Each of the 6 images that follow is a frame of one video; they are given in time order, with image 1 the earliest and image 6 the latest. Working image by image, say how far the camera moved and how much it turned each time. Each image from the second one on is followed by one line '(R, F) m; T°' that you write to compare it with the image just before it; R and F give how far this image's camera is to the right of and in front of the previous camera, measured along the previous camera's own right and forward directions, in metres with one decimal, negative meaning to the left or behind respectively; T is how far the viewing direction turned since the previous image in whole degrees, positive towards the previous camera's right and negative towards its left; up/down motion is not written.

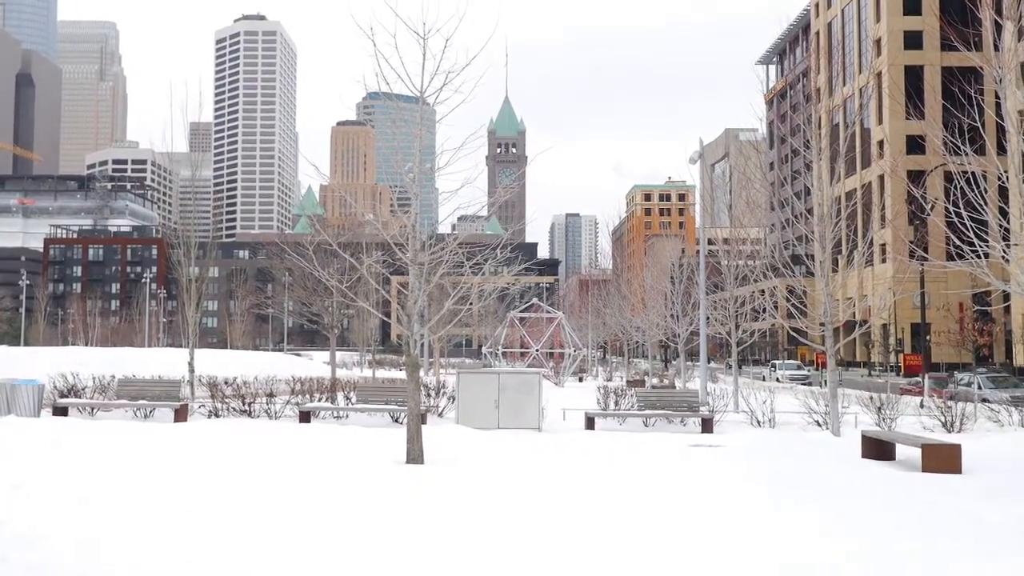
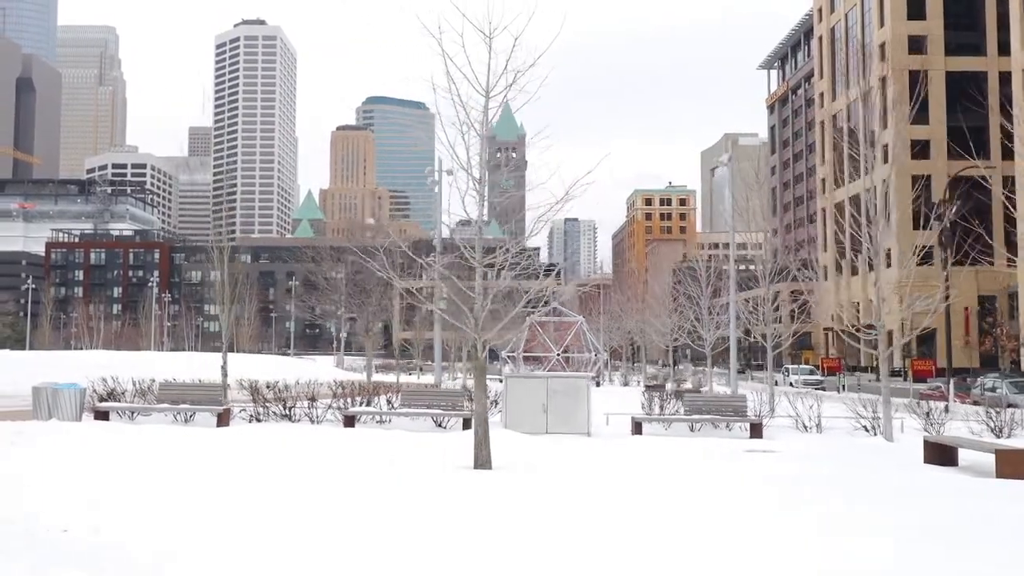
(-0.8, +0.1) m; 0°
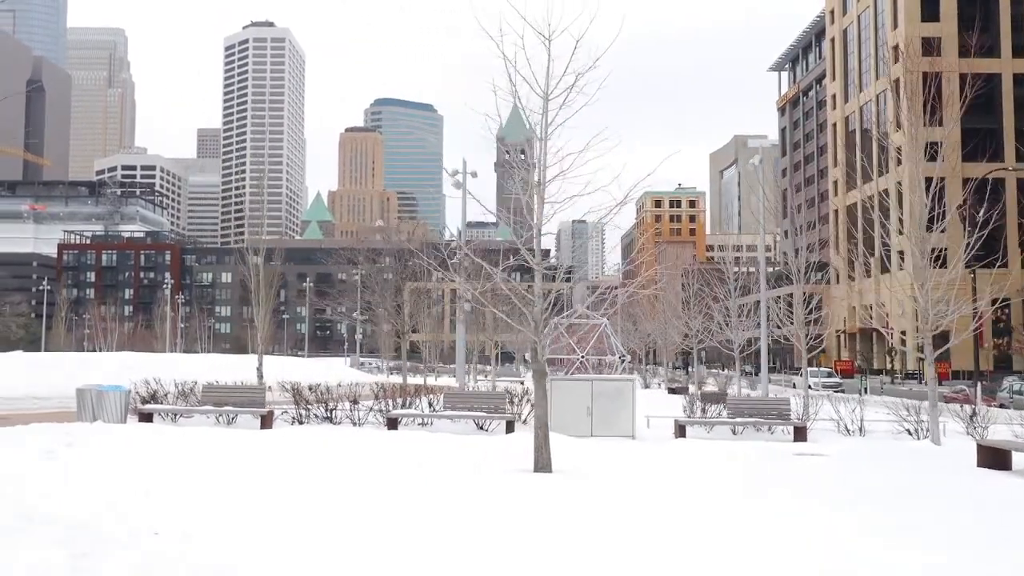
(-0.6, 0.0) m; 0°
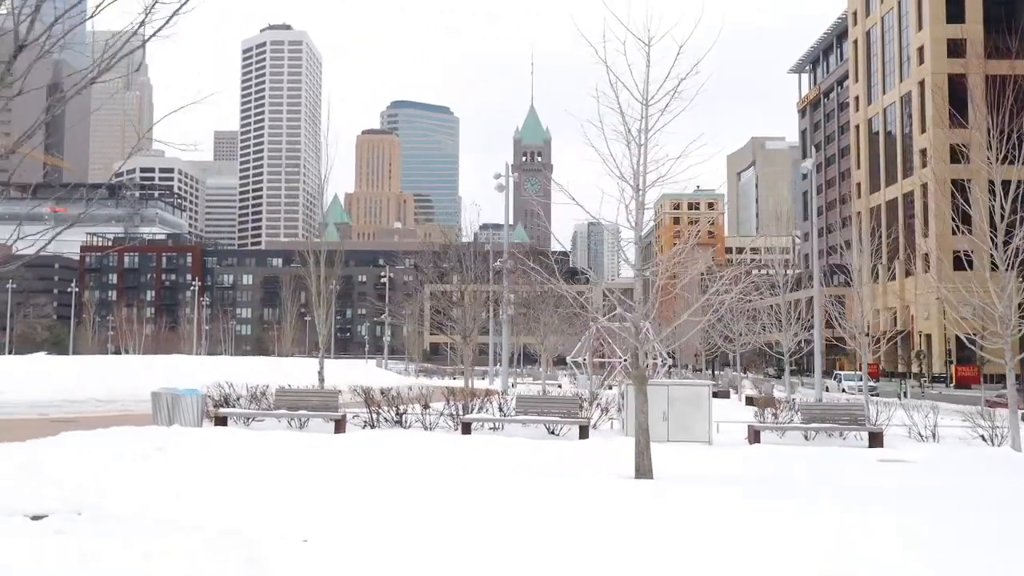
(-1.0, 0.0) m; -1°
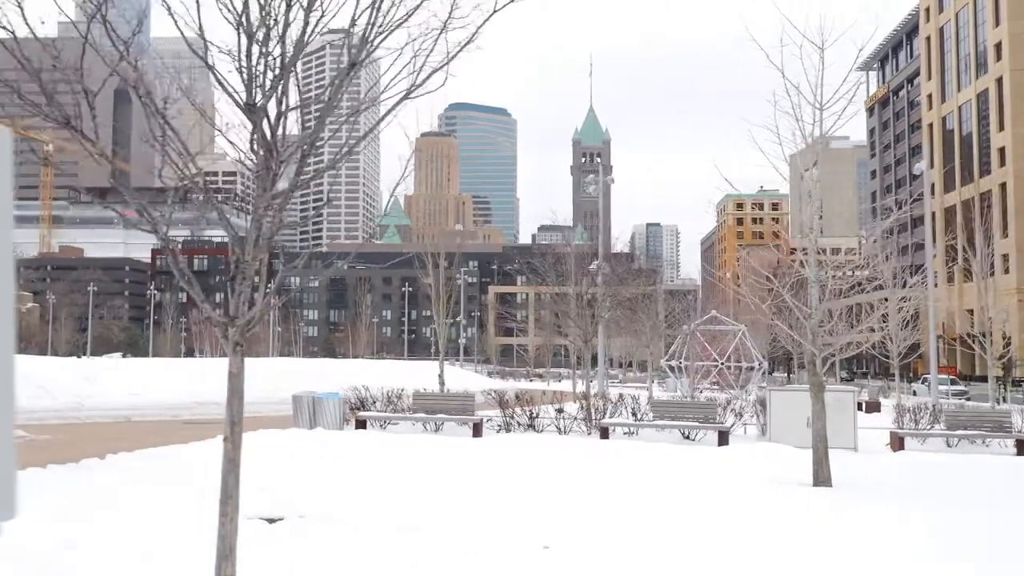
(-1.3, -0.1) m; -3°
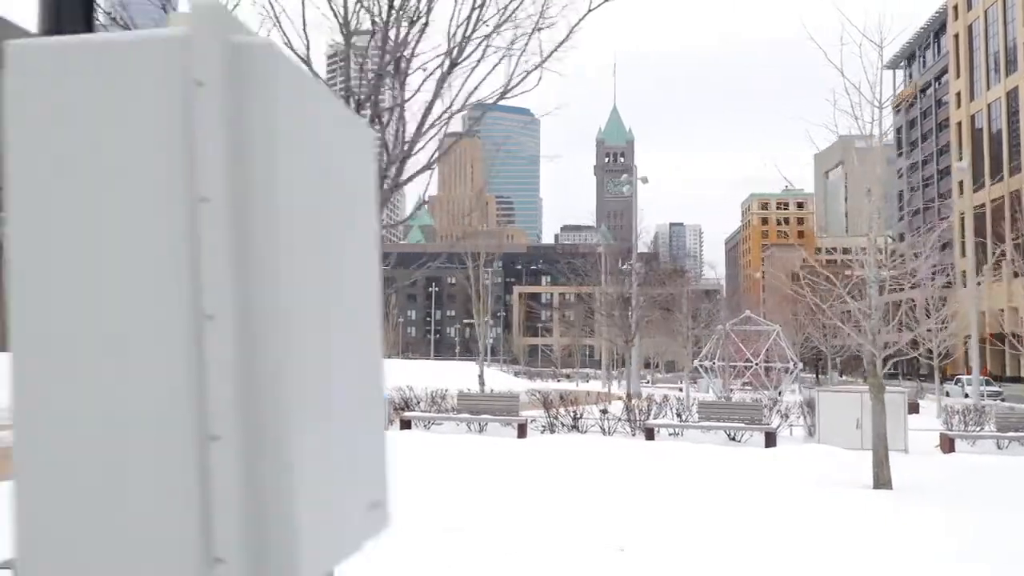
(-0.4, 0.0) m; -1°
